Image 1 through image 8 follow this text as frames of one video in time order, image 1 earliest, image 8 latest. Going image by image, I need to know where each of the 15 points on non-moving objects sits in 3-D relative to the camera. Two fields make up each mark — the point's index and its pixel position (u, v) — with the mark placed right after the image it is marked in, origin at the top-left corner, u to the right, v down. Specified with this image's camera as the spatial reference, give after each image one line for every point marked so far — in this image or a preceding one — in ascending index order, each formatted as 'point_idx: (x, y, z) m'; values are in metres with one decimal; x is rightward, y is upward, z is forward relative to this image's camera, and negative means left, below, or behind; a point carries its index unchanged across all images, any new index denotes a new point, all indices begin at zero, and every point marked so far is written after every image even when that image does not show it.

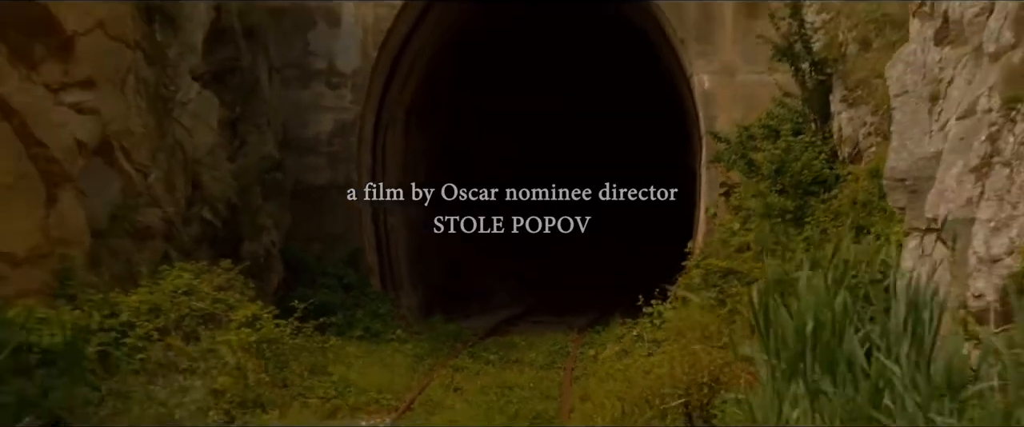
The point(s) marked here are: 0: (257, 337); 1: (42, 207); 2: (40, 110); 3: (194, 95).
0: (-1.1, -0.5, +6.6) m
1: (-2.0, +0.1, +6.8) m
2: (-2.1, +0.5, +6.9) m
3: (-1.7, +0.7, +8.6) m
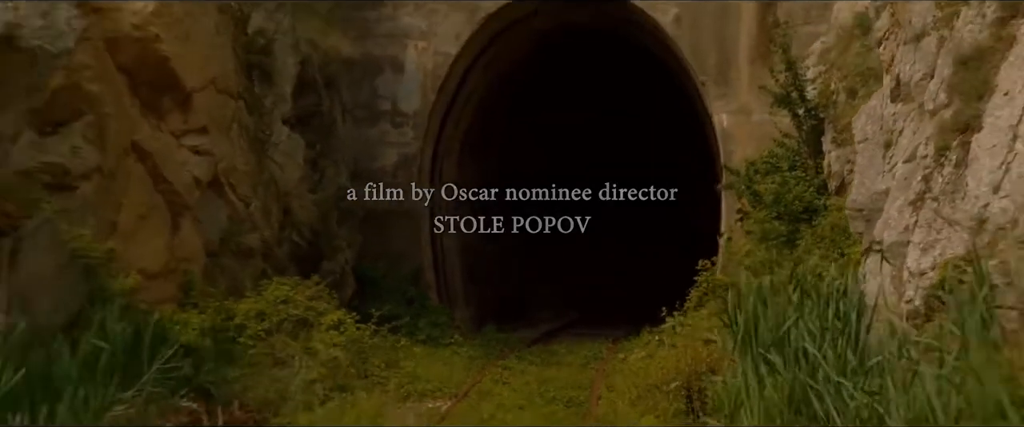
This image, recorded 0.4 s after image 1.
0: (-0.9, -0.6, +8.2) m
1: (-1.8, -0.1, +8.5) m
2: (-1.9, +0.4, +8.5) m
3: (-1.5, +0.5, +10.2) m
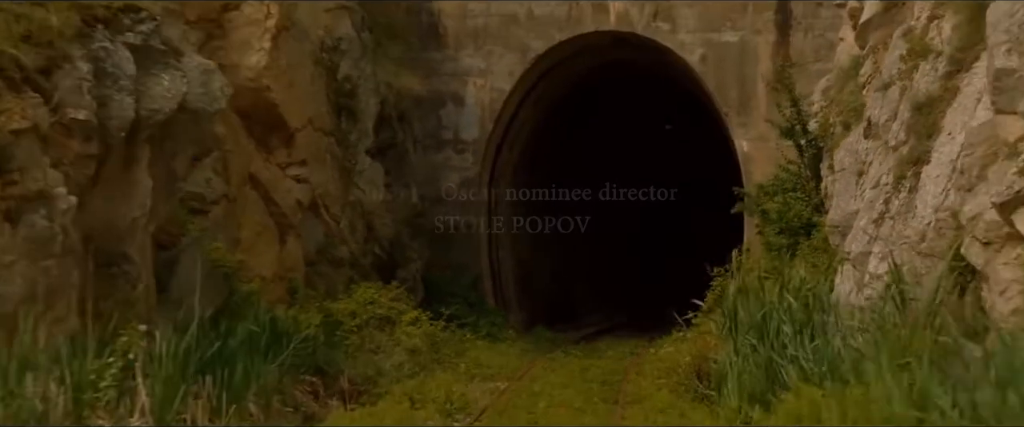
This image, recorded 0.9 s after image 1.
0: (-0.6, -0.8, +10.1) m
1: (-1.5, -0.2, +10.4) m
2: (-1.6, +0.2, +10.5) m
3: (-1.1, +0.4, +12.1) m
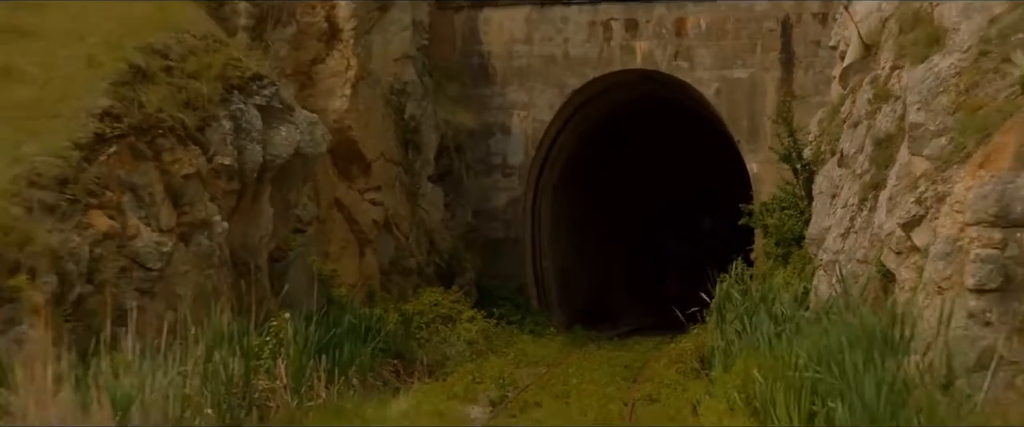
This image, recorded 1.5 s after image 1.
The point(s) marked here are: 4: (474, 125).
0: (-0.3, -0.9, +12.3) m
1: (-1.2, -0.3, +12.6) m
2: (-1.3, +0.1, +12.7) m
3: (-0.8, +0.2, +14.4) m
4: (-0.4, +0.9, +15.8) m
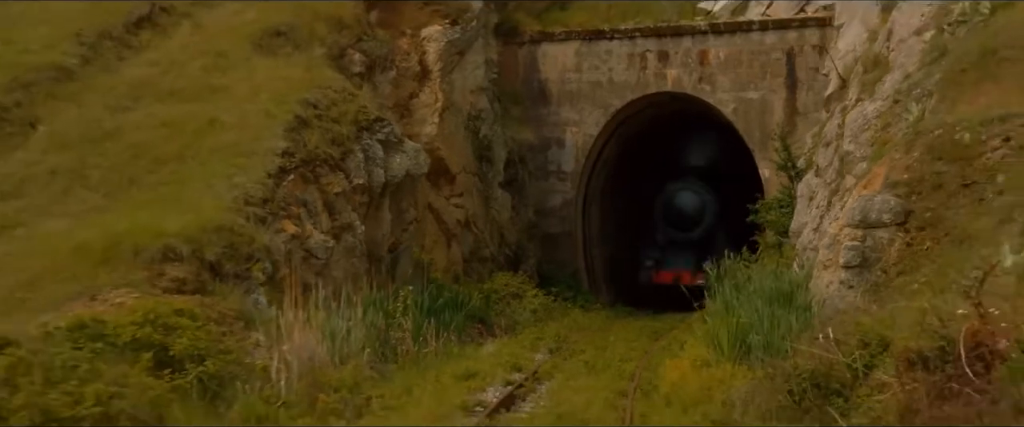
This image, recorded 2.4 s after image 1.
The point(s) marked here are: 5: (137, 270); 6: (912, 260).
0: (+0.3, -0.9, +15.9) m
1: (-0.7, -0.3, +16.3) m
2: (-0.7, +0.1, +16.4) m
3: (-0.2, +0.2, +18.0) m
4: (+0.3, +0.9, +19.5) m
5: (-2.2, -0.3, +9.3) m
6: (+2.3, -0.2, +8.7) m
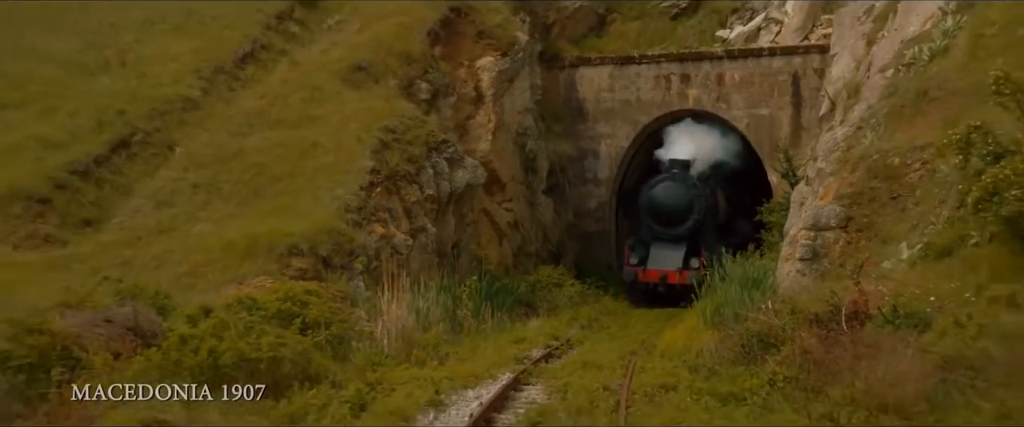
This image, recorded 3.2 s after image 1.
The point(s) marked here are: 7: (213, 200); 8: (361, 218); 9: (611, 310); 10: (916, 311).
0: (+0.8, -0.9, +19.0) m
1: (-0.2, -0.4, +19.4) m
2: (-0.2, 0.0, +19.5) m
3: (+0.4, +0.2, +21.1) m
4: (+0.9, +0.9, +22.5) m
5: (-1.9, -0.4, +12.4) m
6: (+2.5, -0.3, +11.8) m
7: (-2.7, +0.1, +14.4) m
8: (-1.3, 0.0, +14.0) m
9: (+1.1, -1.2, +18.4) m
10: (+2.2, -0.5, +8.7) m
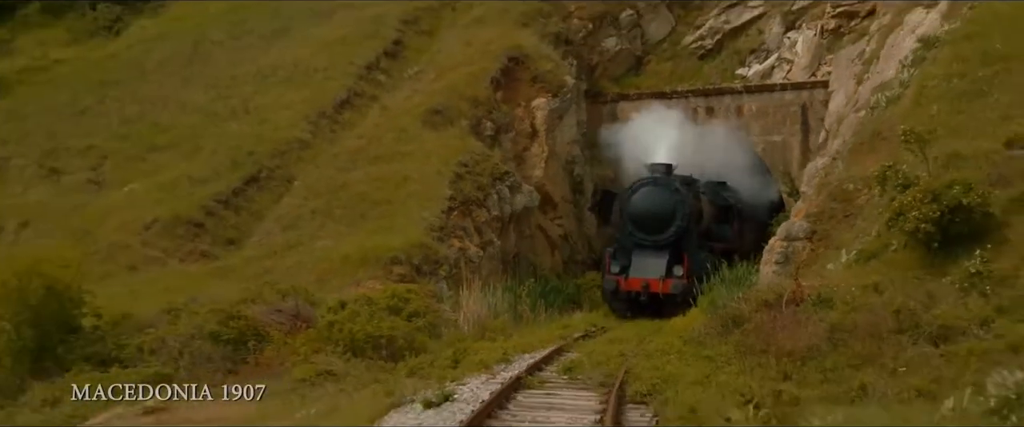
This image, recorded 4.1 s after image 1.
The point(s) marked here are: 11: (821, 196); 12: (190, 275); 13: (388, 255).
0: (+1.5, -1.1, +23.1) m
1: (+0.6, -0.6, +23.5) m
2: (+0.6, -0.2, +23.6) m
3: (+1.2, 0.0, +25.2) m
4: (+1.7, +0.7, +26.6) m
5: (-1.4, -0.6, +16.6) m
6: (+3.0, -0.4, +15.8) m
7: (-2.2, -0.1, +18.6) m
8: (-0.8, -0.3, +18.1) m
9: (+1.9, -1.4, +22.5) m
10: (+2.6, -0.7, +12.7) m
11: (+3.3, +0.2, +16.8) m
12: (-3.4, -0.7, +16.8) m
13: (-1.3, -0.4, +16.9) m
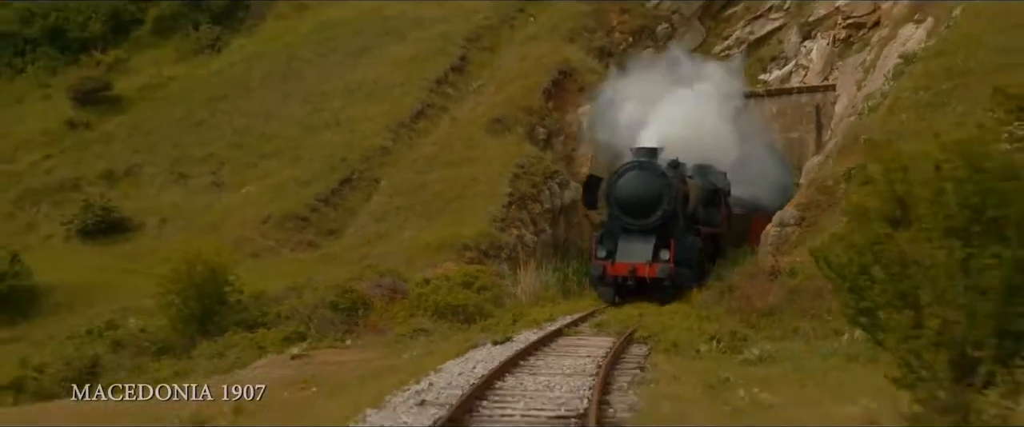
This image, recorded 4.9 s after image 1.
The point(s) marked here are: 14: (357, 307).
0: (+2.4, -1.0, +27.1) m
1: (+1.5, -0.4, +27.5) m
2: (+1.5, 0.0, +27.6) m
3: (+2.2, +0.2, +29.2) m
4: (+2.7, +0.9, +30.6) m
5: (-0.8, -0.5, +20.7) m
6: (+3.6, -0.3, +19.7) m
7: (-1.5, 0.0, +22.8) m
8: (-0.1, -0.2, +22.2) m
9: (+2.7, -1.2, +26.5) m
10: (+3.1, -0.6, +16.7) m
11: (+3.9, +0.3, +20.8) m
12: (-2.8, -0.6, +21.0) m
13: (-0.7, -0.4, +21.0) m
14: (-1.7, -1.0, +17.1) m
